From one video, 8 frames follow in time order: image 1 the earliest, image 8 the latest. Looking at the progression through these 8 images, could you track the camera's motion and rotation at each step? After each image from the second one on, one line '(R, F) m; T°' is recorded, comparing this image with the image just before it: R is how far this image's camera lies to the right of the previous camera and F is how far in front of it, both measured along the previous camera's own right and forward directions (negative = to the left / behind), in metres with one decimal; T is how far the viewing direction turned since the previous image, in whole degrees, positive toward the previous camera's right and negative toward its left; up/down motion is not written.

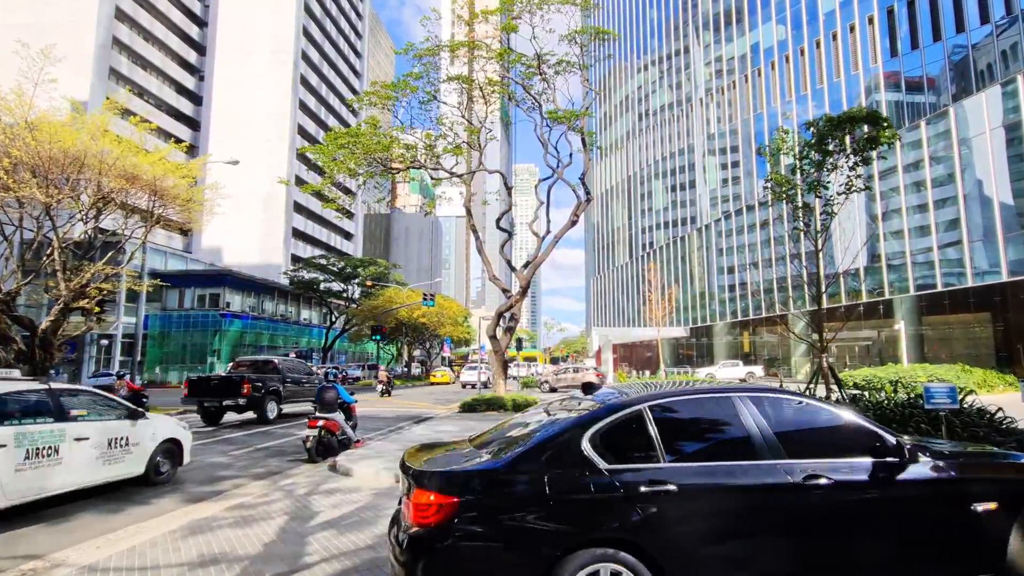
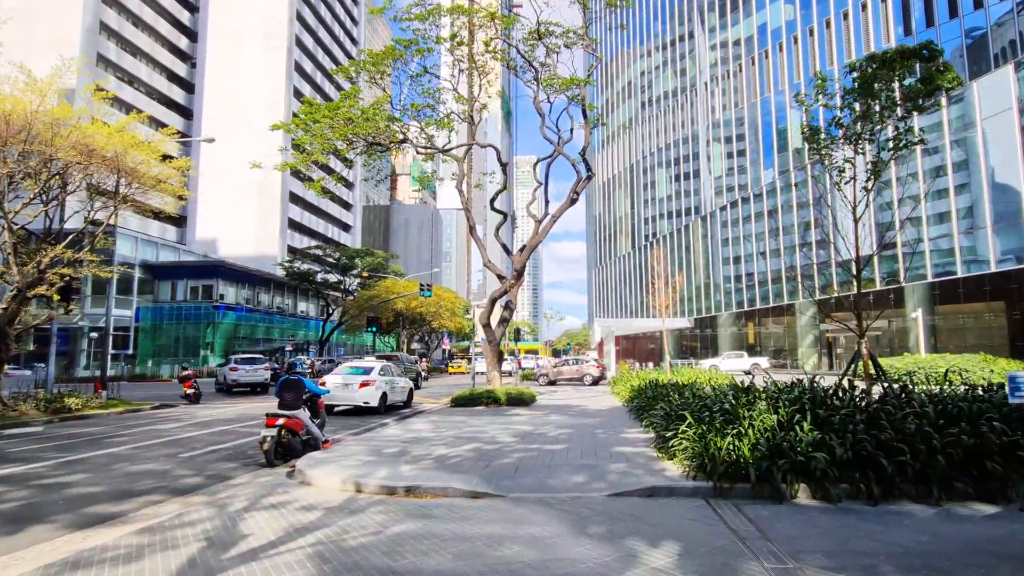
(+0.2, +1.2) m; 0°
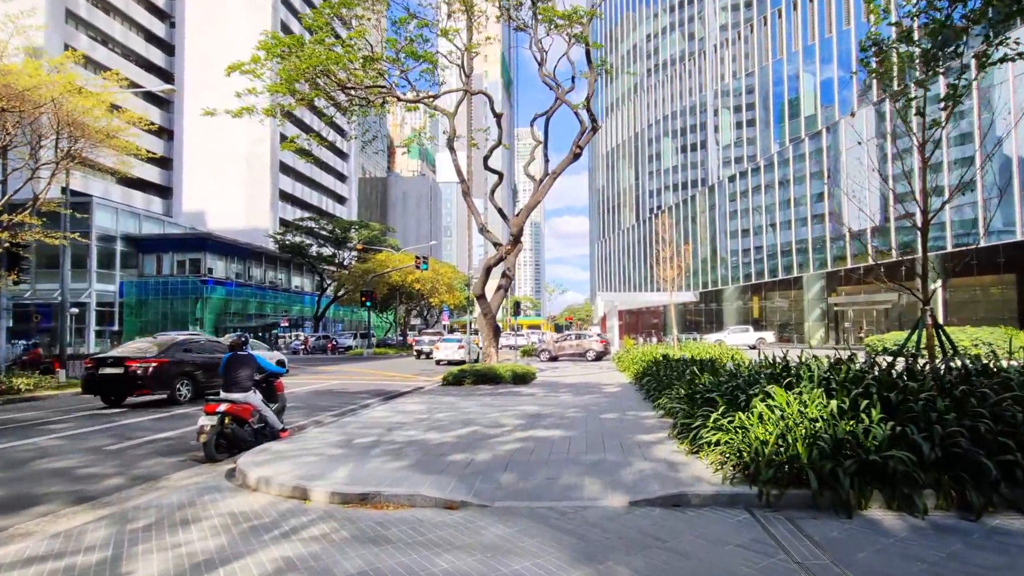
(+0.1, +1.4) m; 0°
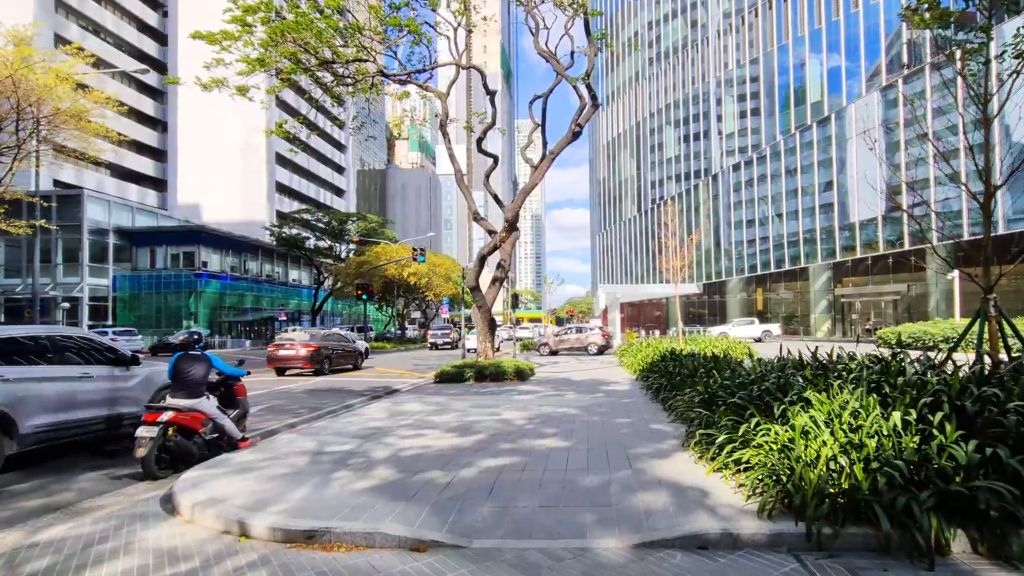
(+0.1, +0.9) m; 0°
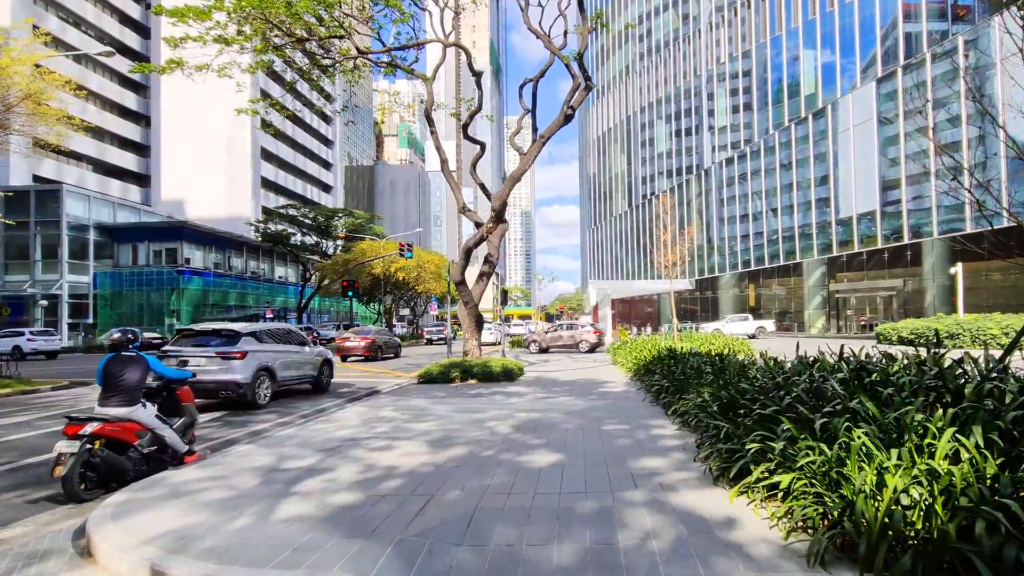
(+0.1, +0.8) m; +1°
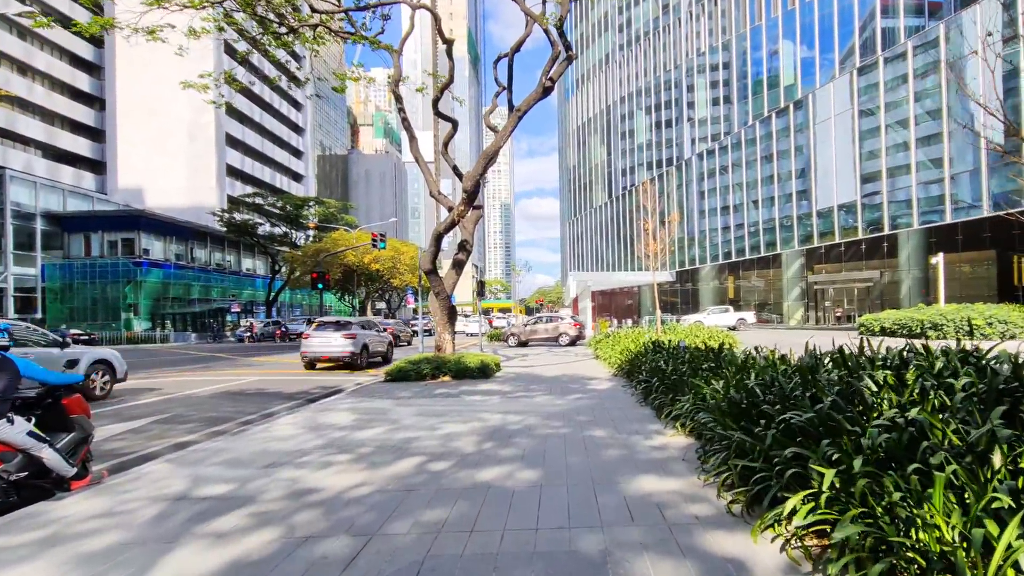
(+0.1, +1.1) m; +2°
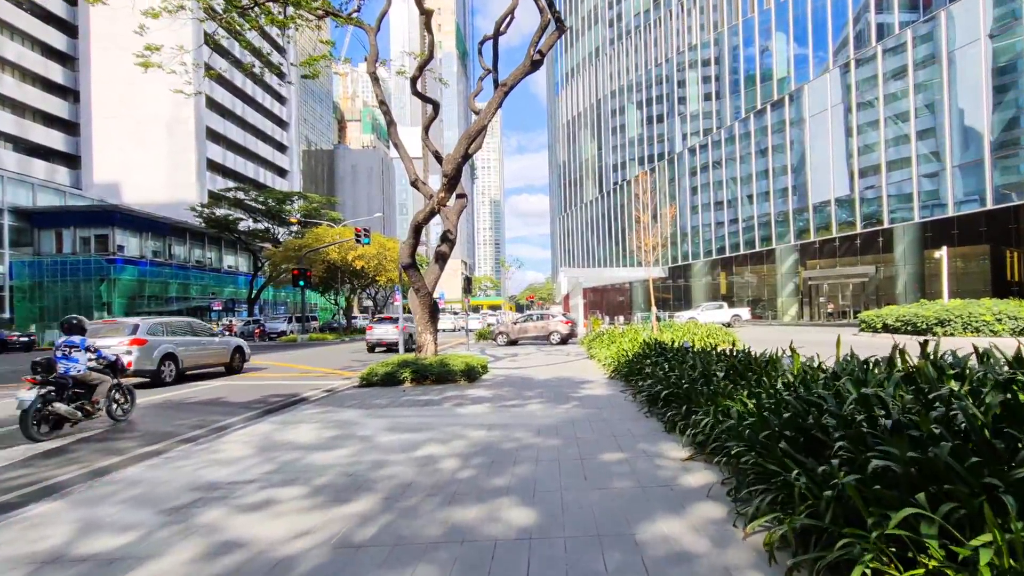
(+0.1, +1.1) m; +1°
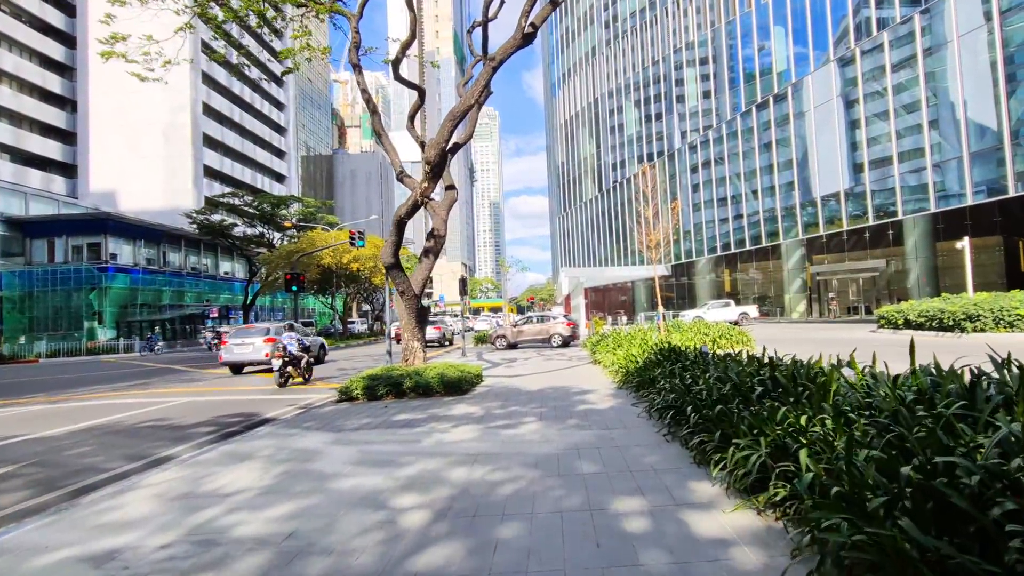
(+0.1, +1.1) m; 0°
